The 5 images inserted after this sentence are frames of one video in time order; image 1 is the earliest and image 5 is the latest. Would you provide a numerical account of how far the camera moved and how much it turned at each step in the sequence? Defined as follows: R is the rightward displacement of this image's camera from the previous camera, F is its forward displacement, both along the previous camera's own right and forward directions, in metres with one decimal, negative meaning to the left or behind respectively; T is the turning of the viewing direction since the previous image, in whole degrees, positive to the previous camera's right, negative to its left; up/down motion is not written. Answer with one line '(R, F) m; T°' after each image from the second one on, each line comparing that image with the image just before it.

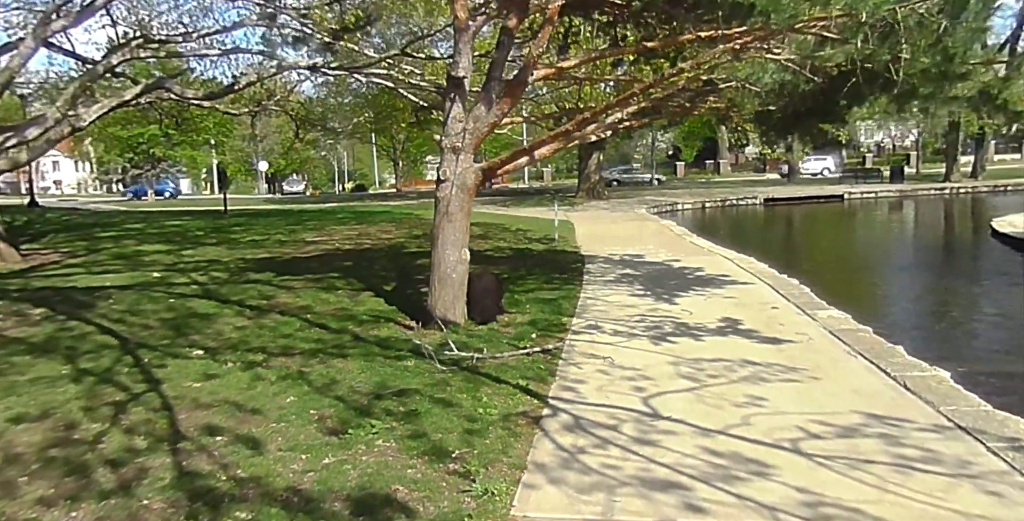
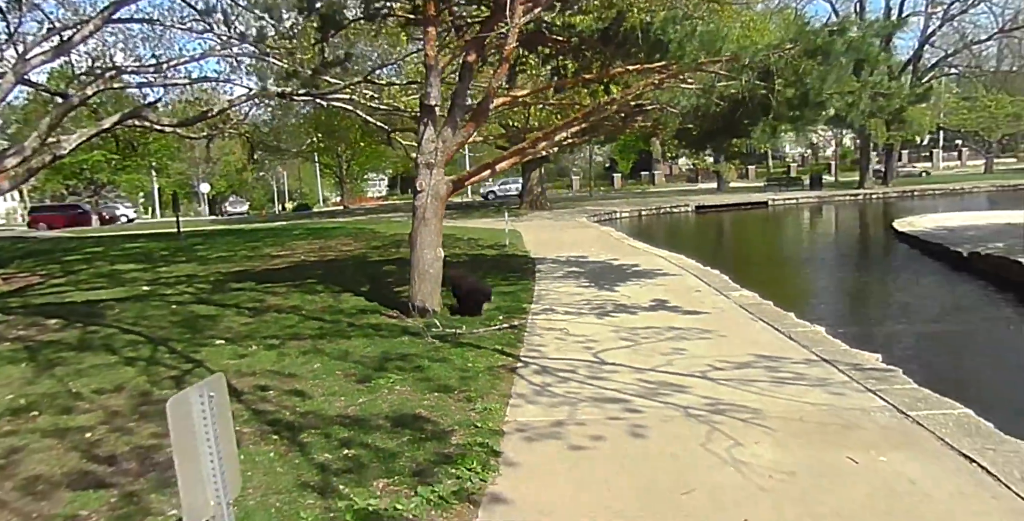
(-0.3, -1.3) m; +4°
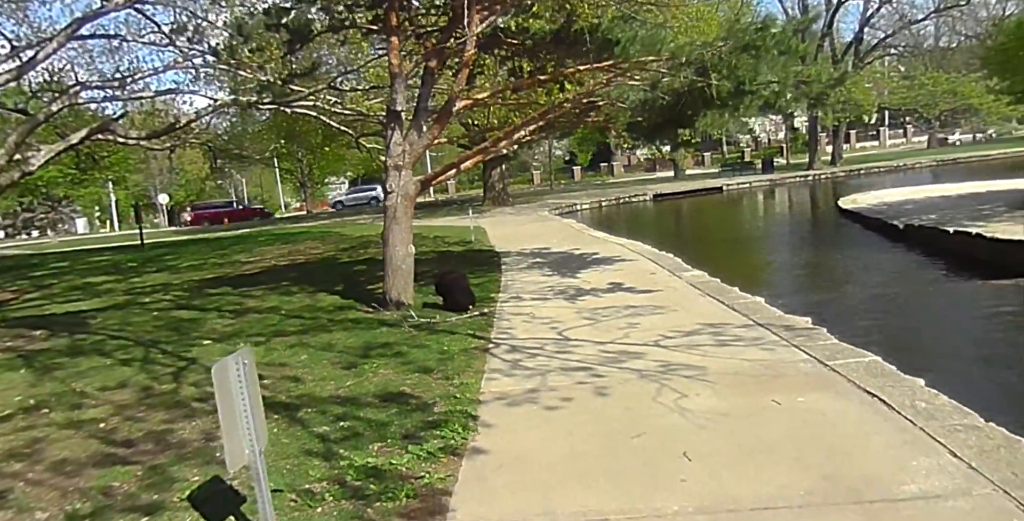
(0.0, -0.6) m; +3°
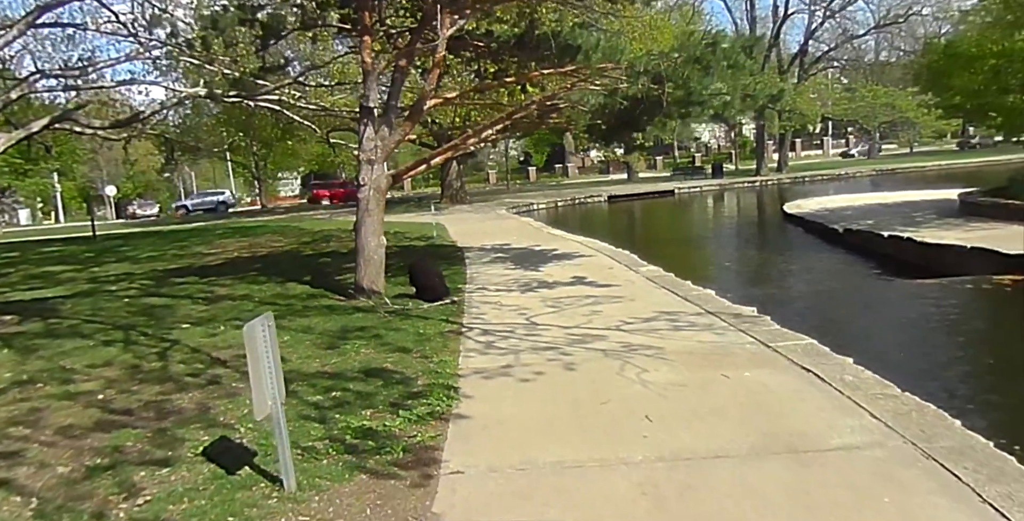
(-0.2, -0.5) m; +4°
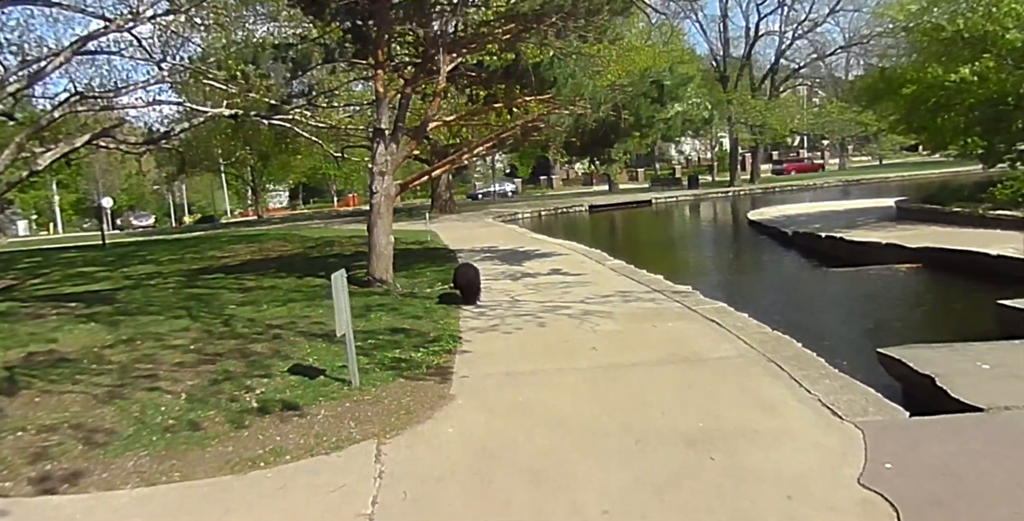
(0.0, -1.8) m; +1°
